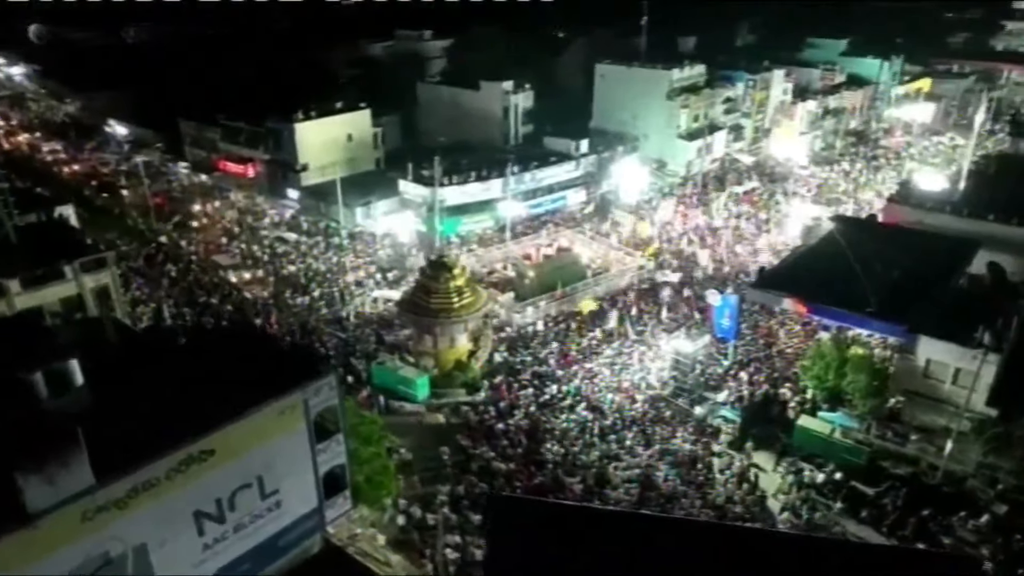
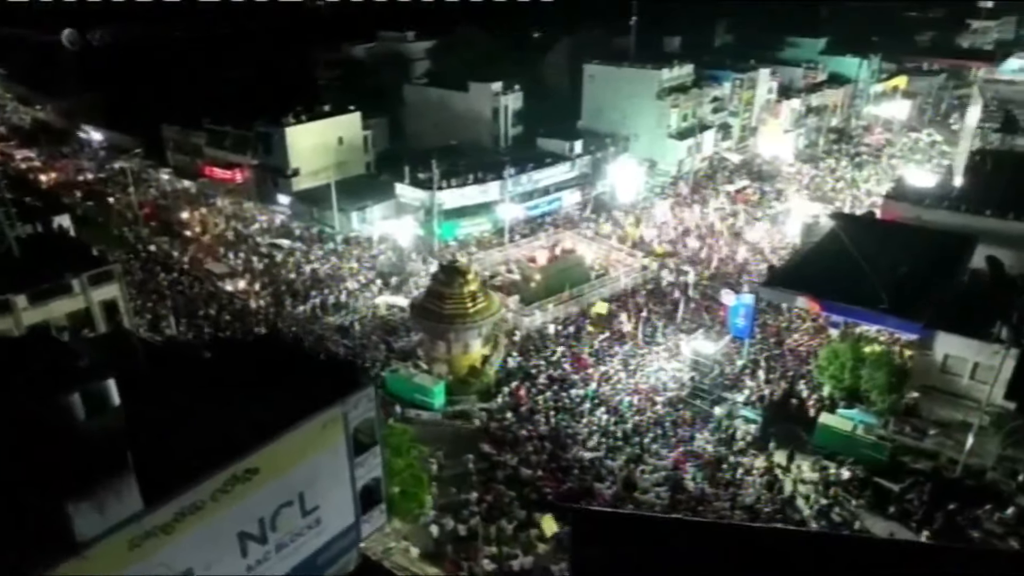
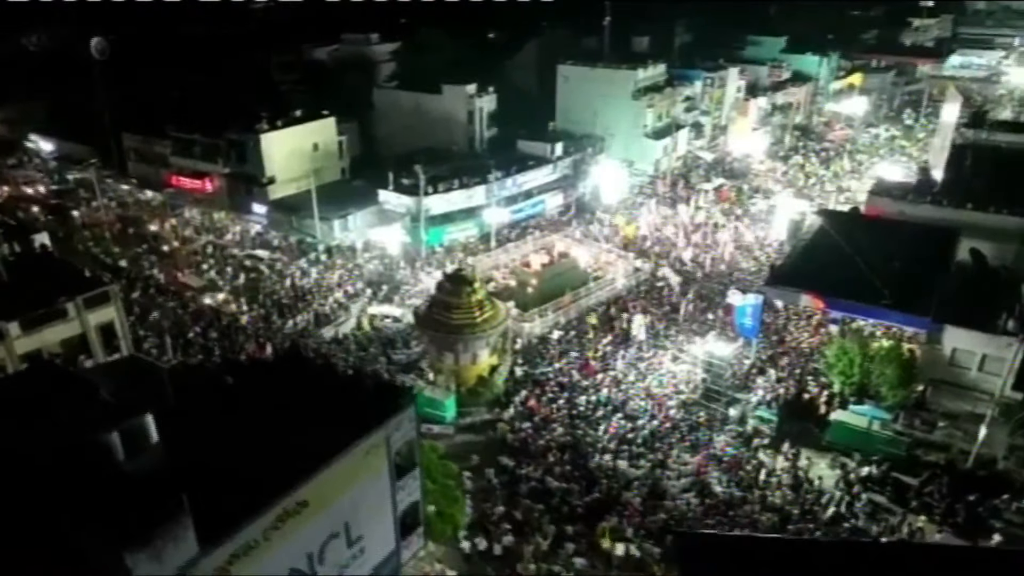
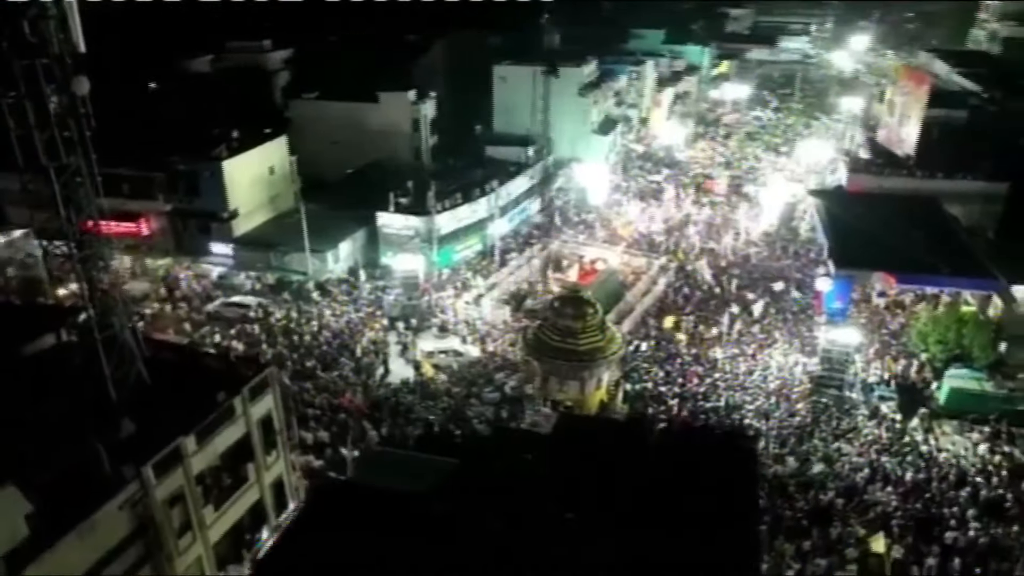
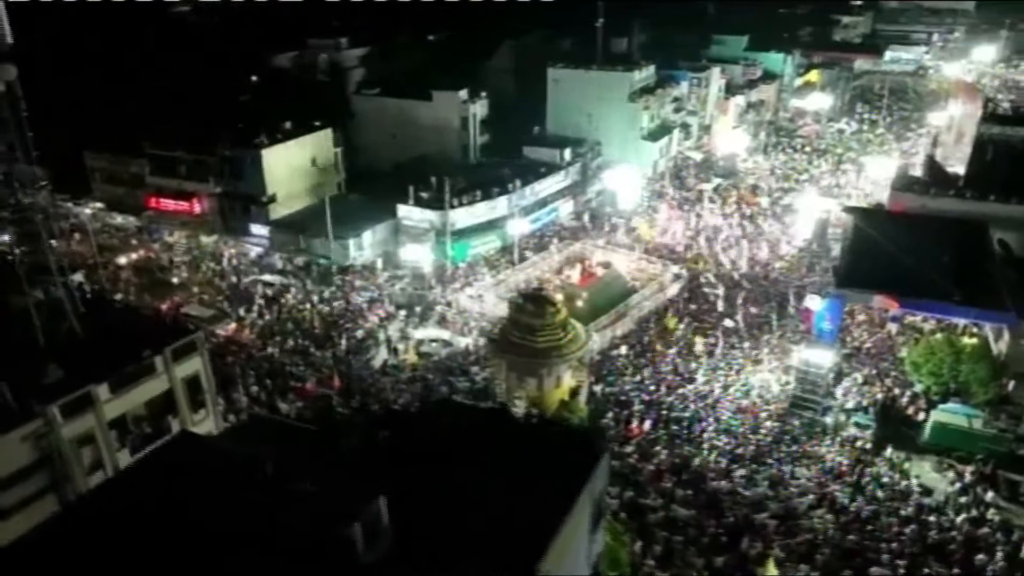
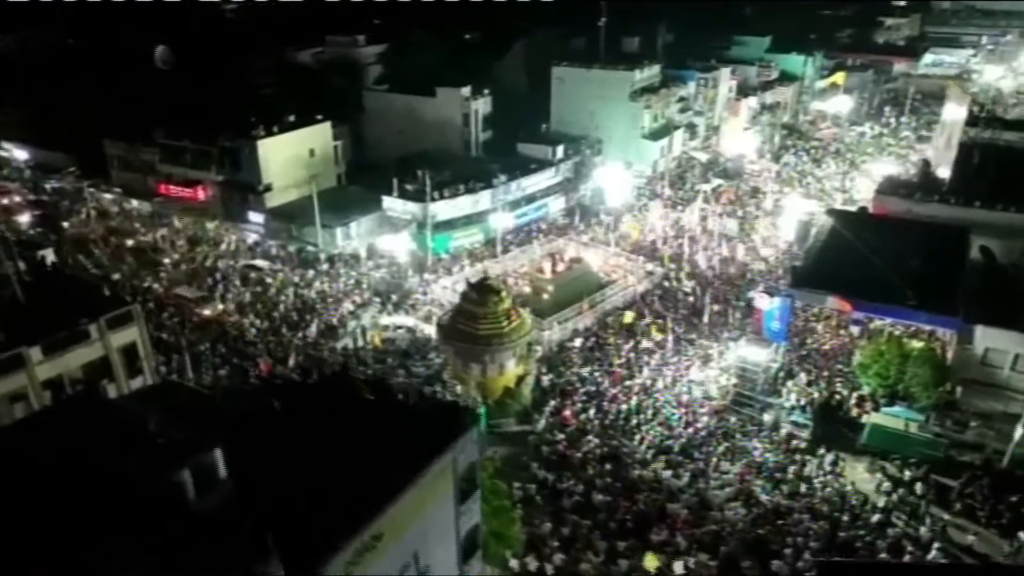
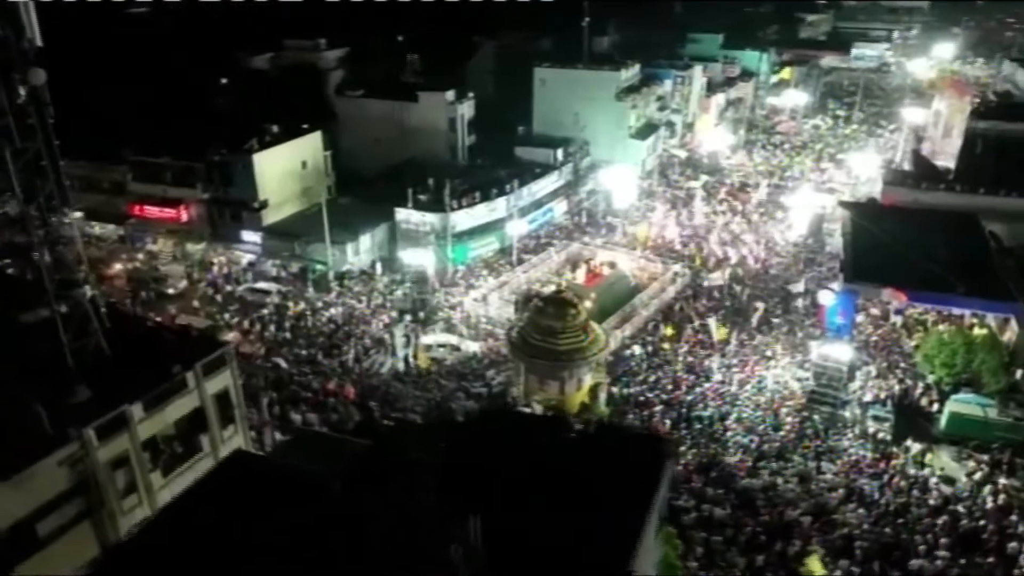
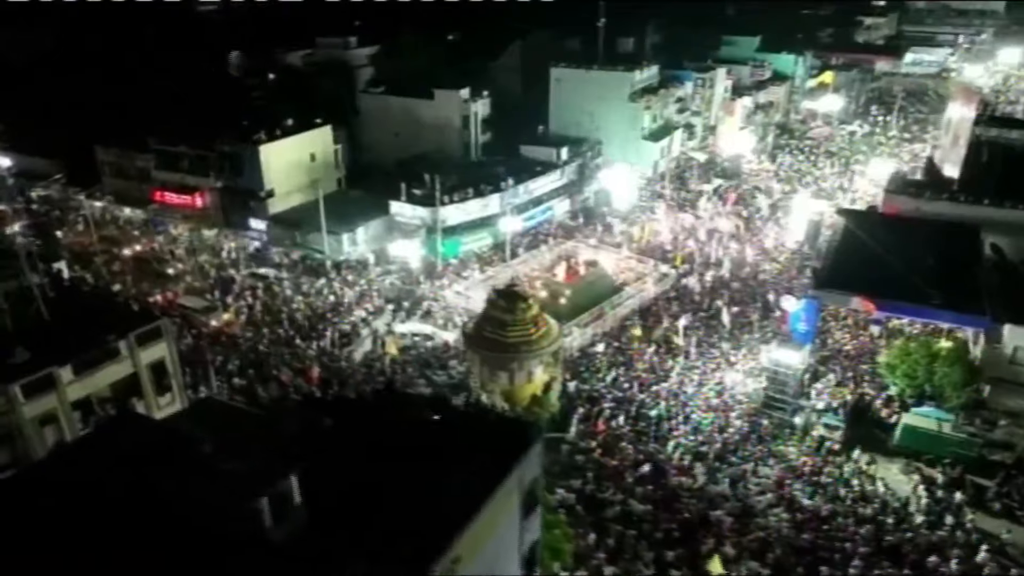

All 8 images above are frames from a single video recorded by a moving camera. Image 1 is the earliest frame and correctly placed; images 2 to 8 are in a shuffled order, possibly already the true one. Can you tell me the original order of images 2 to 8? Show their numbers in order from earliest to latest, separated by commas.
2, 3, 6, 8, 5, 7, 4
